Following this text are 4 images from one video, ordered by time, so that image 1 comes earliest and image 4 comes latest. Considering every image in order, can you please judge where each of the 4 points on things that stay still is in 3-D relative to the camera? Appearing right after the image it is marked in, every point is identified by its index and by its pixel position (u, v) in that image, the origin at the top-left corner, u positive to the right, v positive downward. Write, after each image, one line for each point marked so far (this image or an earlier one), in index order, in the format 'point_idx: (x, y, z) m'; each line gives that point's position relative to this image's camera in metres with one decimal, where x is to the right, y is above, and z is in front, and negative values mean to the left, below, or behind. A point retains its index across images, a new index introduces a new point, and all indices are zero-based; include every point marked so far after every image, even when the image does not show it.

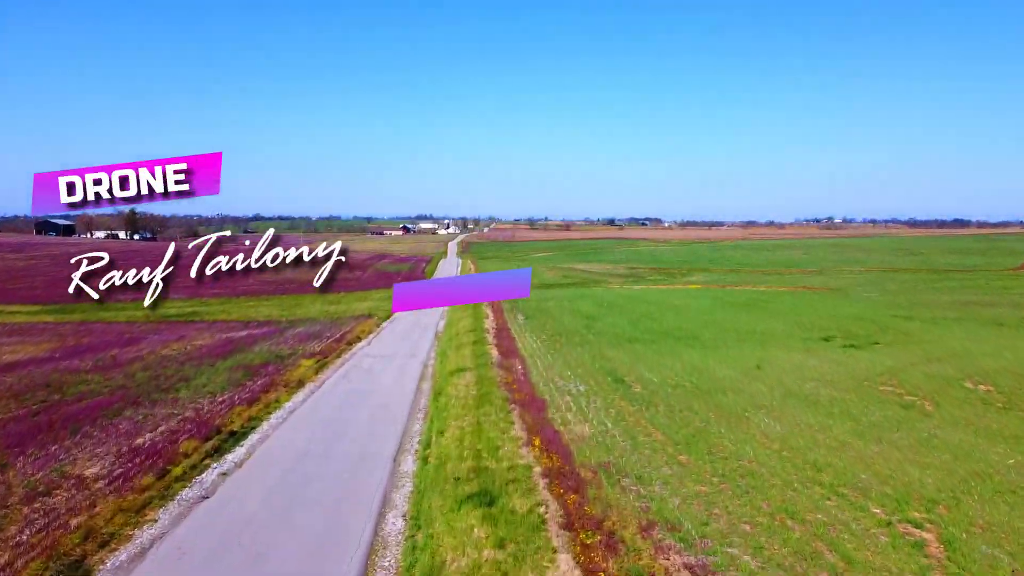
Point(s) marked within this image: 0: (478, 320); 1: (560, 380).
0: (-0.8, -0.8, +18.5) m
1: (+0.6, -1.2, +10.3) m
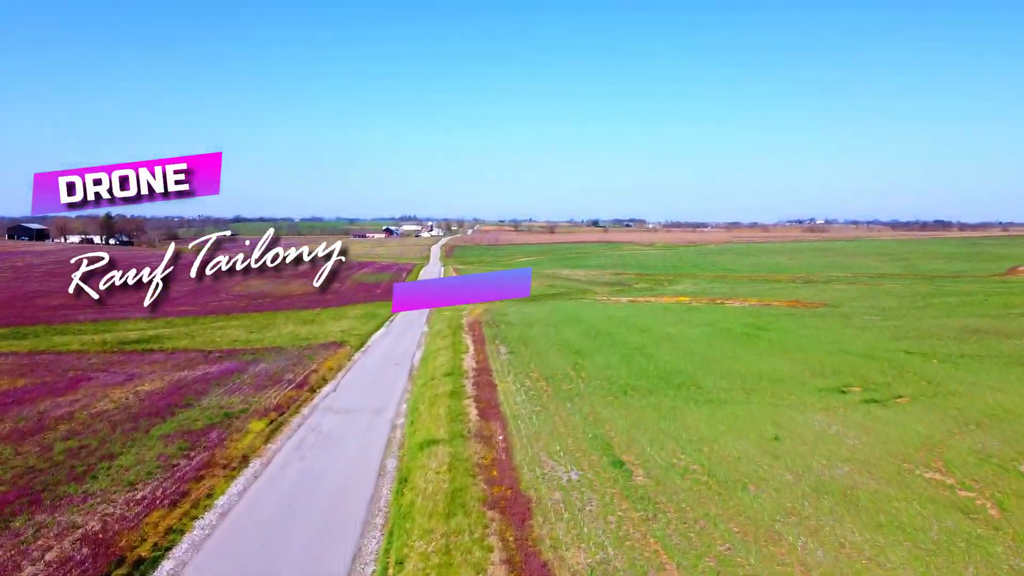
0: (-1.2, -1.5, +17.0) m
1: (+0.4, -1.9, +8.8) m
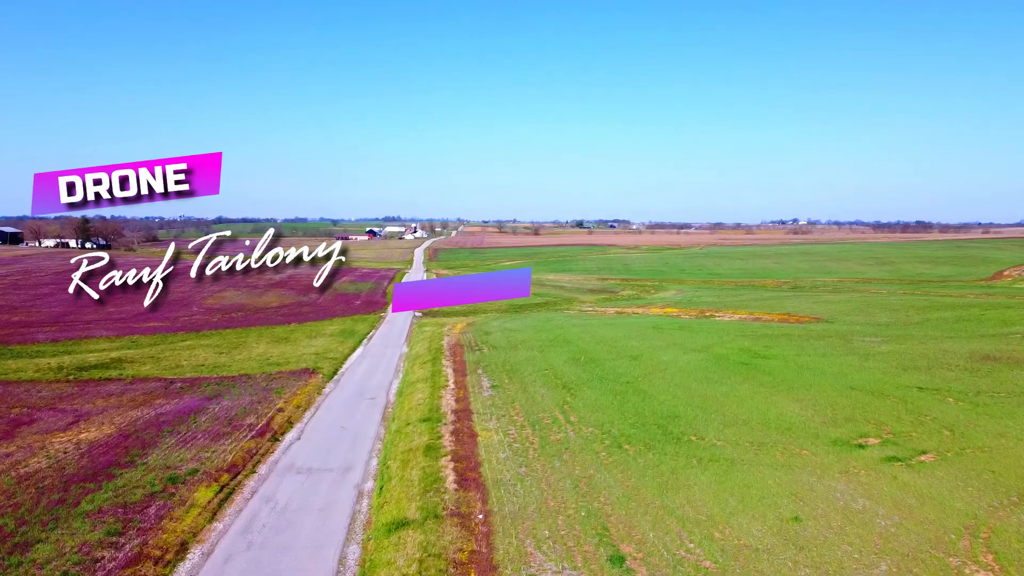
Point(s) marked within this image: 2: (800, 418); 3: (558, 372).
0: (-1.5, -2.1, +15.7) m
1: (+0.2, -2.5, +7.5) m
2: (+4.7, -2.1, +13.0) m
3: (+1.1, -1.9, +18.6) m
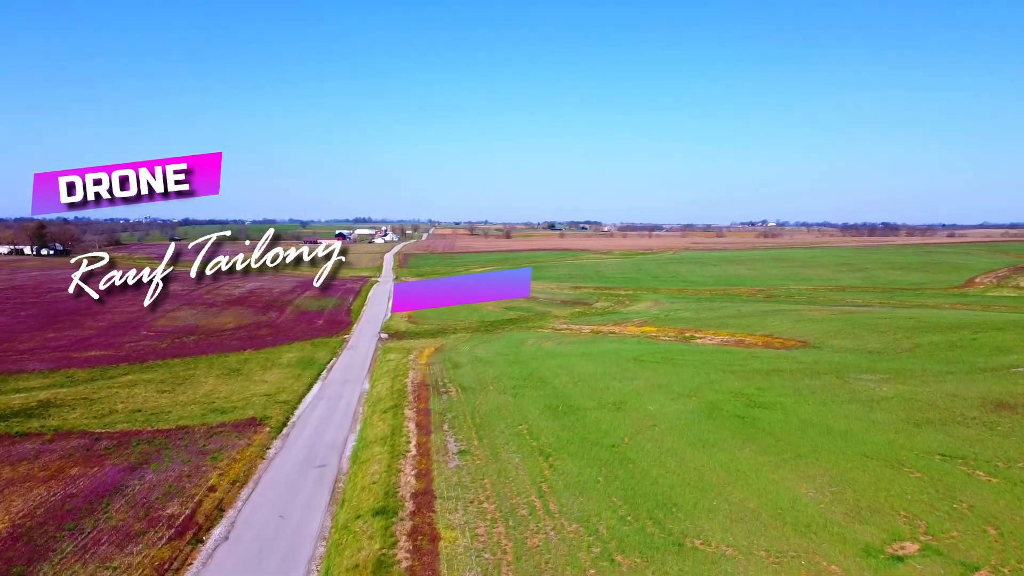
0: (-2.0, -3.1, +13.6) m
1: (0.0, -3.4, +5.5) m
2: (+4.2, -3.0, +11.1) m
3: (+0.4, -2.9, +16.6) m
